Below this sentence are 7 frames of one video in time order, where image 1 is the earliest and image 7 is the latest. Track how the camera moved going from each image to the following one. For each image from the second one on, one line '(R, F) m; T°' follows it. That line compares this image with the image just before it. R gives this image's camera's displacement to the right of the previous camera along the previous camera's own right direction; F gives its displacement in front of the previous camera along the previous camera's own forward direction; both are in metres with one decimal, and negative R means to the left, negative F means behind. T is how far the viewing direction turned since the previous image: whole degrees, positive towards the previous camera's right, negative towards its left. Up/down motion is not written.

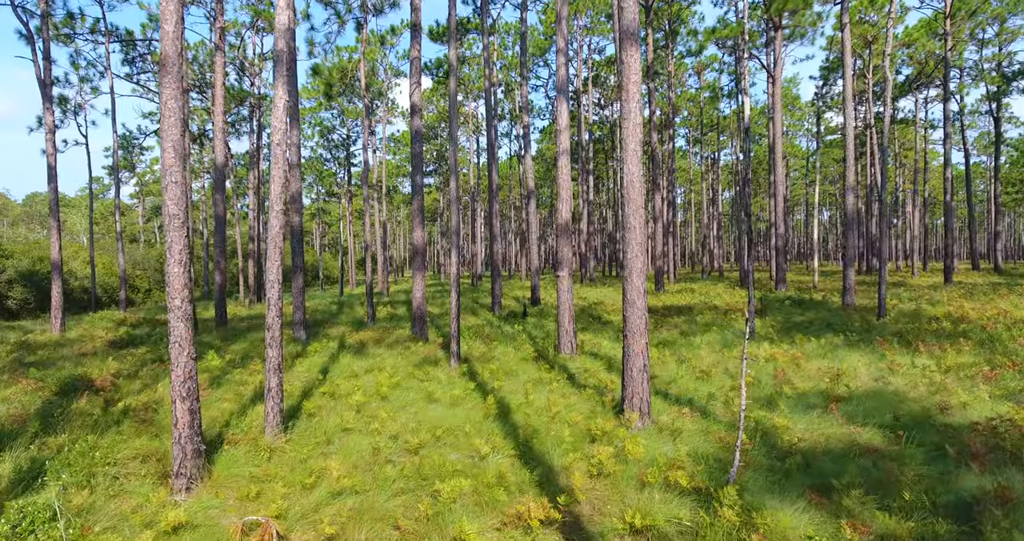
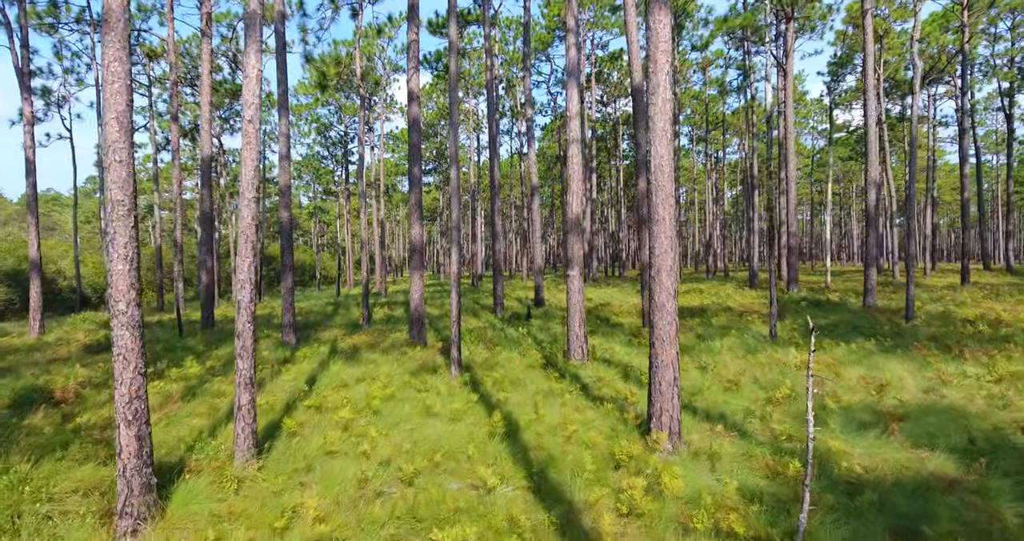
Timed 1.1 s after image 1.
(-0.1, +0.9) m; 0°
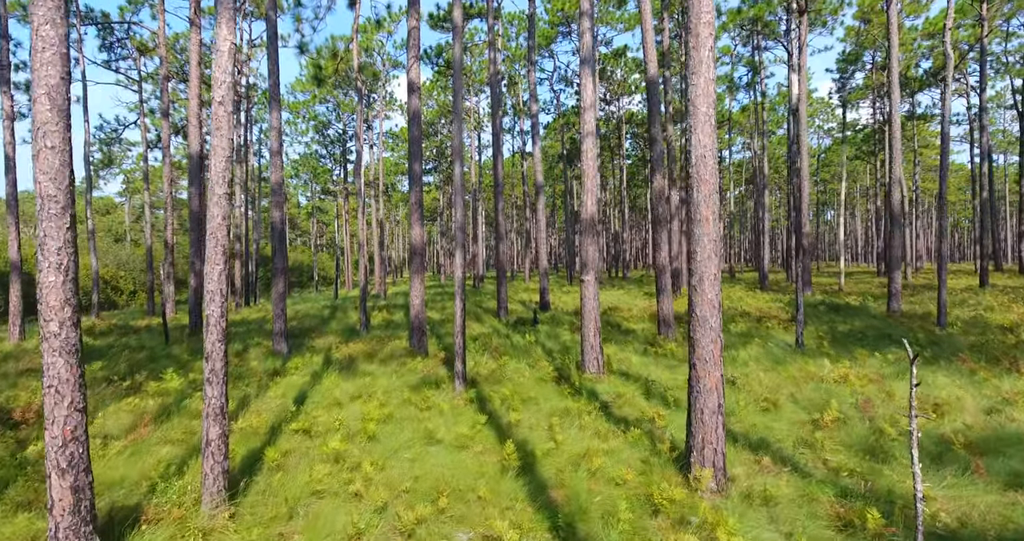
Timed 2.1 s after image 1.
(-0.2, +0.8) m; 0°
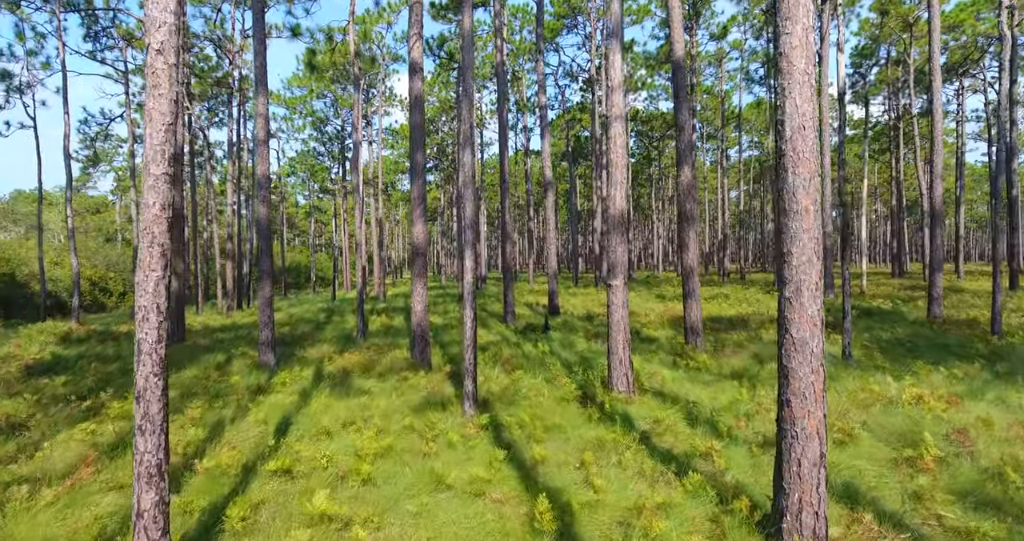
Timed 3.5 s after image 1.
(-0.3, +1.1) m; 0°
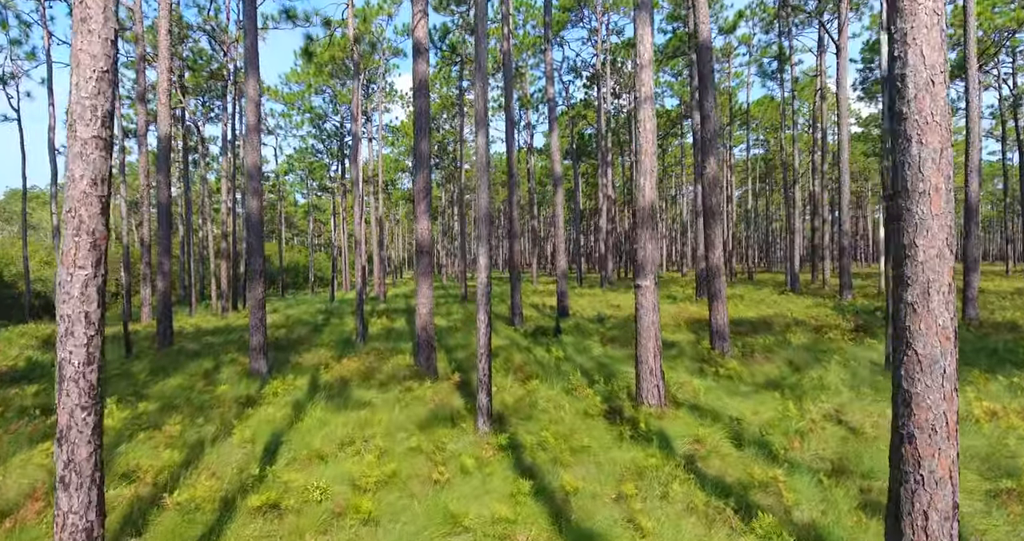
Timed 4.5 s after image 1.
(-0.3, +0.8) m; 0°
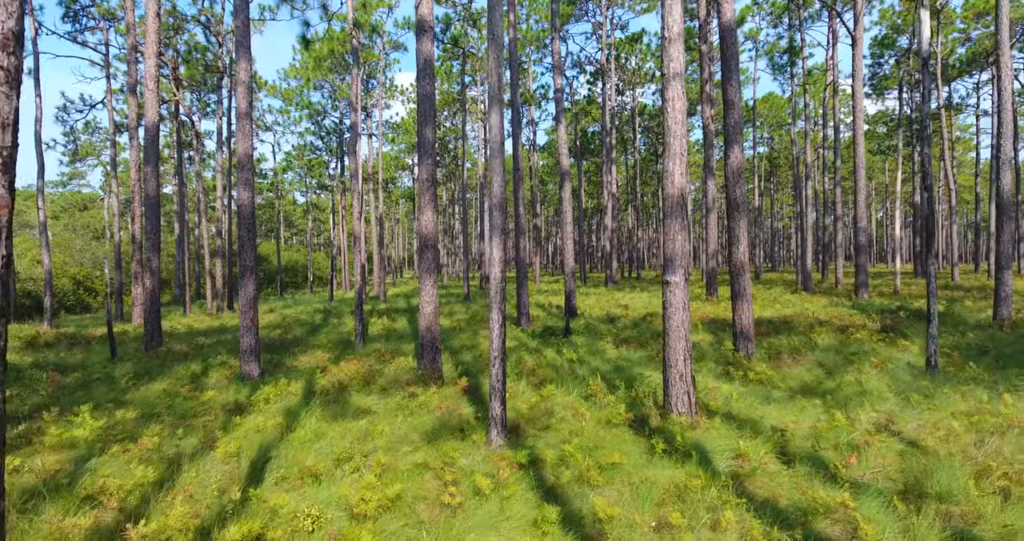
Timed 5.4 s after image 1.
(-0.2, +0.7) m; 0°
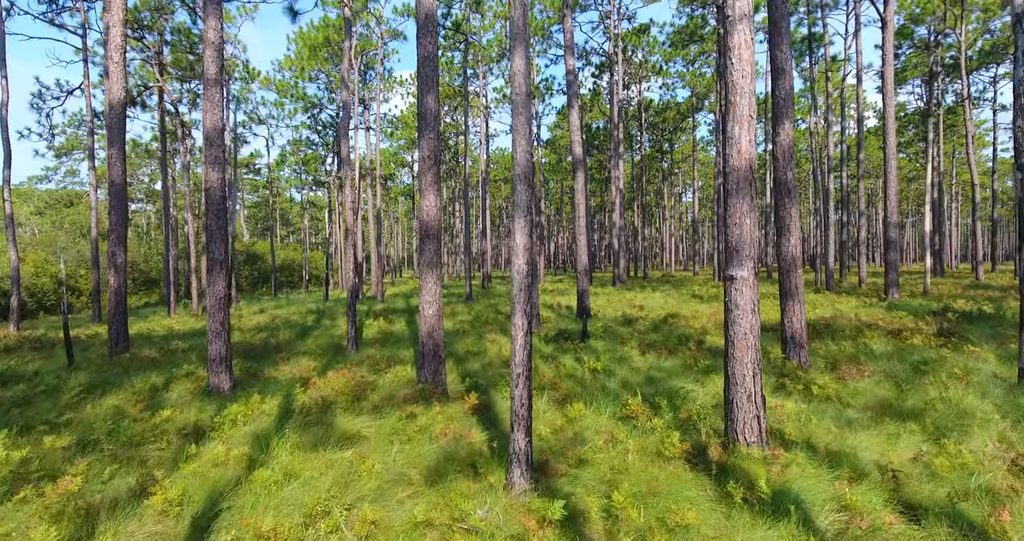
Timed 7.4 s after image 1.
(-0.3, +1.3) m; 0°
